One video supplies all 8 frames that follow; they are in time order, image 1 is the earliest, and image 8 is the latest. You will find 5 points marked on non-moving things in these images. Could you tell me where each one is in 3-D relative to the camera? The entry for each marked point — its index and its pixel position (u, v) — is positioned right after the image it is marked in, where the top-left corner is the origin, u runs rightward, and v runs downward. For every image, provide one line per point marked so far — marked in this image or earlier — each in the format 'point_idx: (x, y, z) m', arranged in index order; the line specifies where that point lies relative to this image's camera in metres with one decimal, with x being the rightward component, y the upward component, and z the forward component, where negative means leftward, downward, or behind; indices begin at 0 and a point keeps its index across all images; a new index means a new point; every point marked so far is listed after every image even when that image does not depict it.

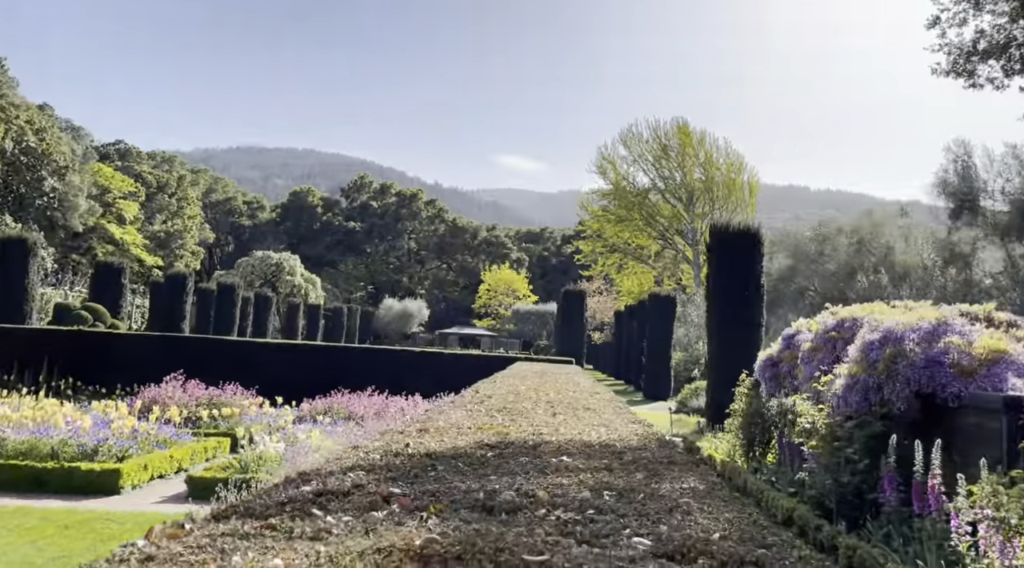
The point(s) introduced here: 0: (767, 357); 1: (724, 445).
0: (+3.0, -0.8, +8.9) m
1: (+2.6, -2.0, +9.6) m
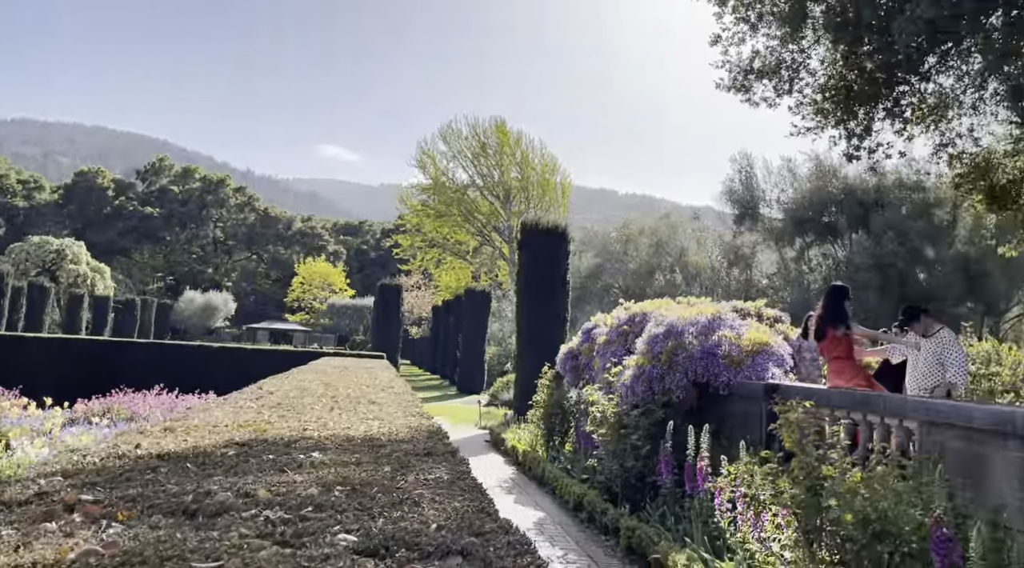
0: (+0.7, -0.8, +9.3) m
1: (+0.2, -1.9, +9.9) m
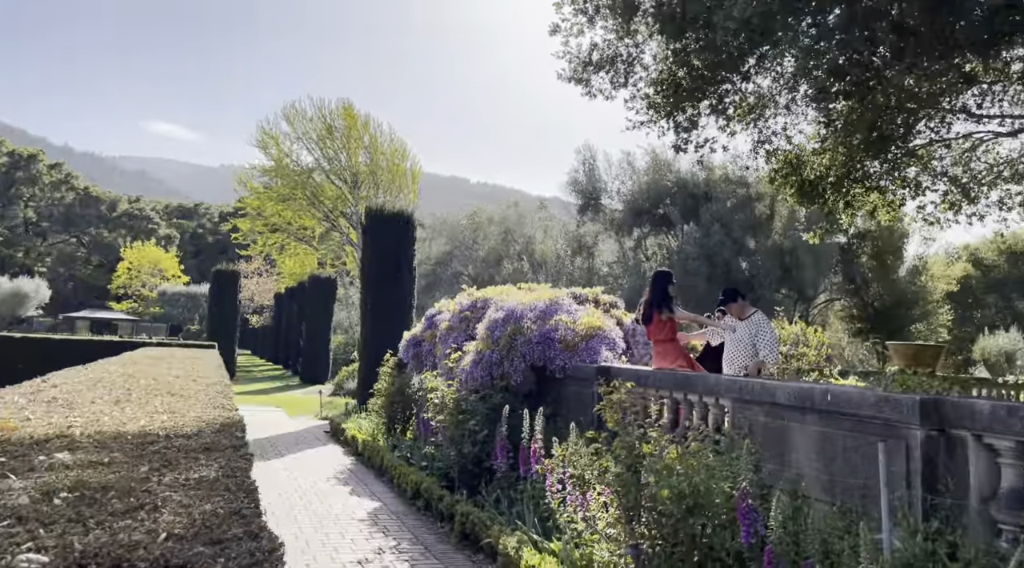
0: (-1.2, -0.6, +9.2) m
1: (-1.8, -1.7, +9.7) m
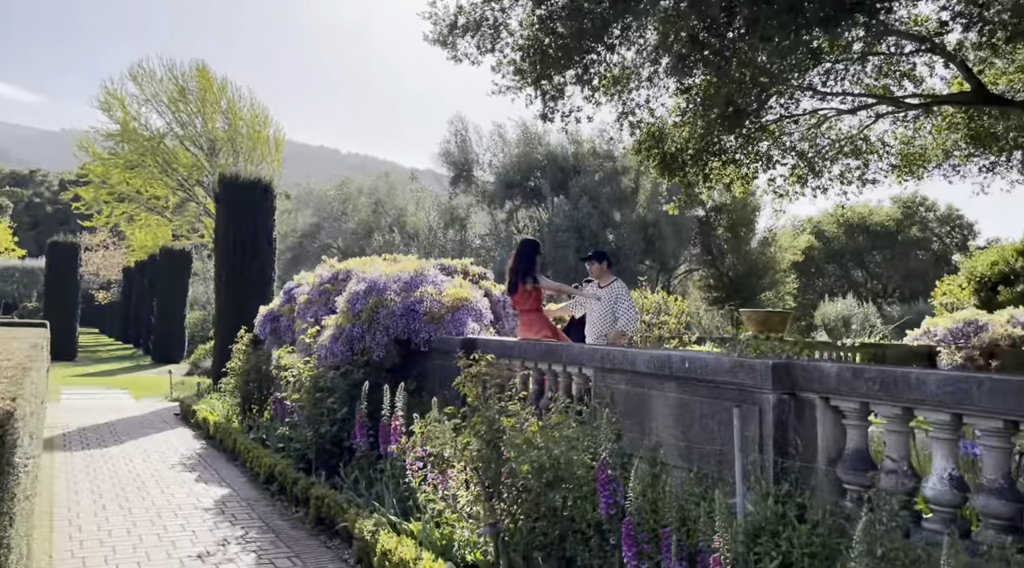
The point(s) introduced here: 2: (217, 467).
0: (-2.7, -0.3, +8.7) m
1: (-3.4, -1.4, +9.1) m
2: (-2.6, -1.6, +6.8) m
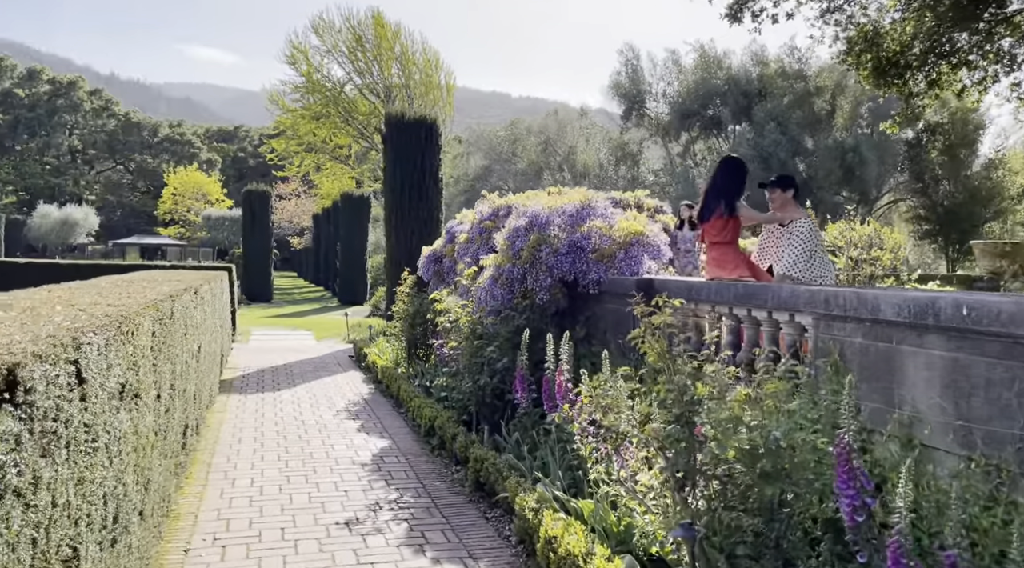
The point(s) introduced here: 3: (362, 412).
0: (-0.8, +0.3, +8.2) m
1: (-1.4, -0.7, +8.9) m
2: (-1.1, -1.1, +6.5) m
3: (-1.3, -1.1, +6.6) m
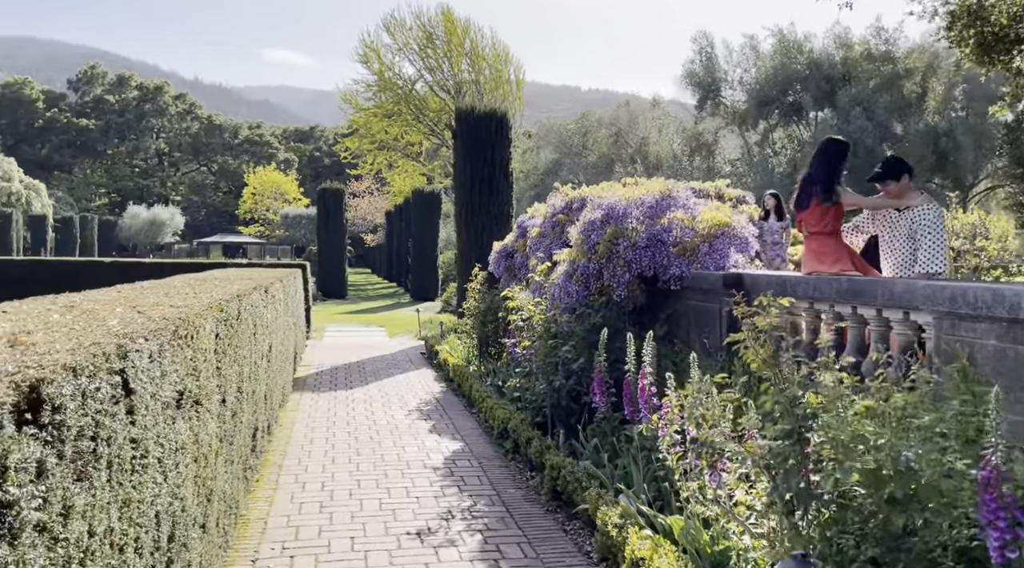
0: (-0.1, +0.4, +8.0) m
1: (-0.6, -0.7, +8.8) m
2: (-0.5, -1.1, +6.3) m
3: (-0.6, -1.1, +6.5) m
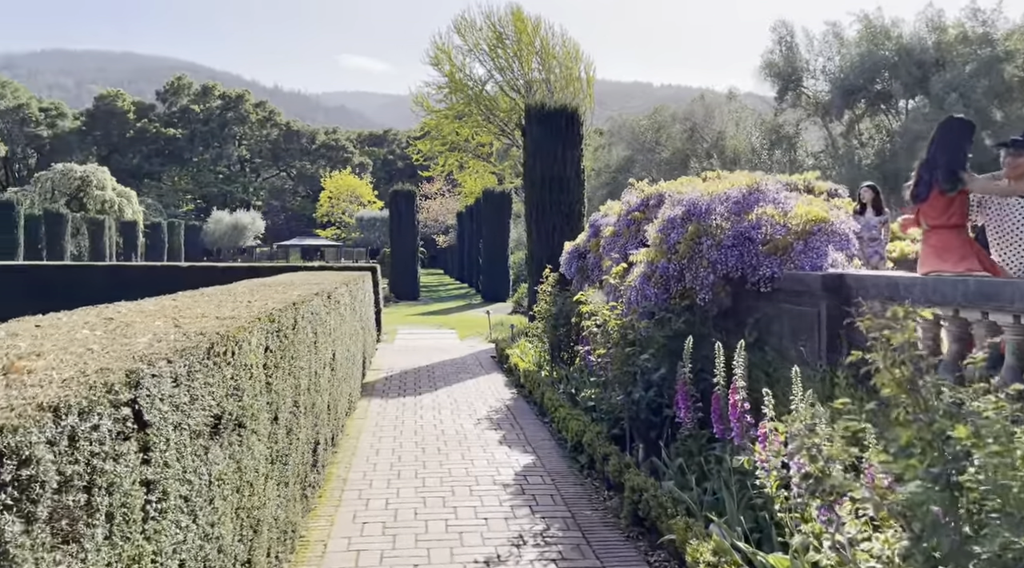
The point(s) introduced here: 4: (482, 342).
0: (+0.6, +0.4, +7.7) m
1: (+0.2, -0.7, +8.4) m
2: (+0.1, -1.1, +6.0) m
3: (-0.1, -1.1, +6.2) m
4: (-0.5, -0.9, +12.1) m
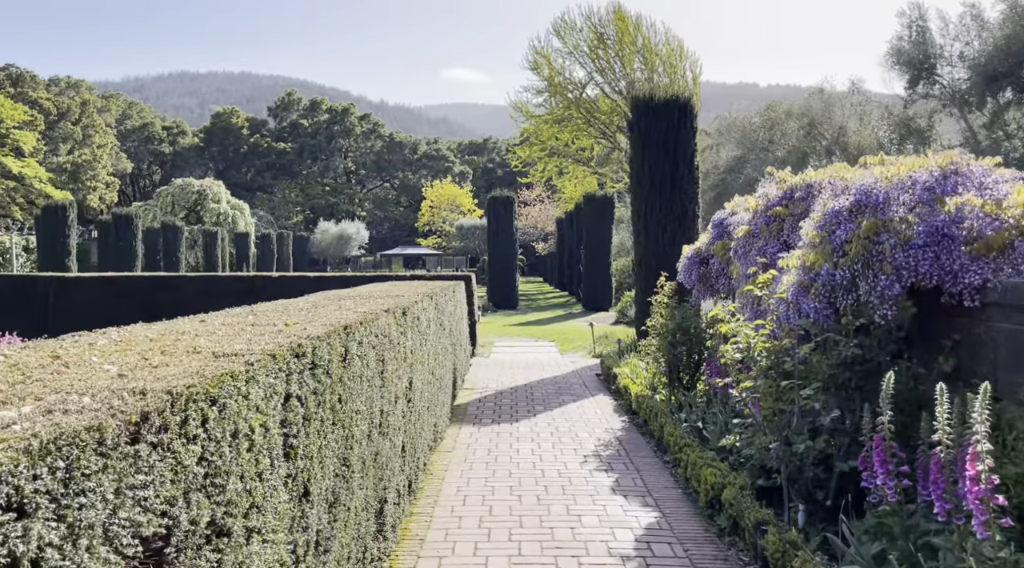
0: (+1.6, +0.3, +6.6) m
1: (+1.3, -0.8, +7.4) m
2: (+0.8, -1.2, +5.0) m
3: (+0.7, -1.2, +5.2) m
4: (+1.1, -1.0, +11.1) m
